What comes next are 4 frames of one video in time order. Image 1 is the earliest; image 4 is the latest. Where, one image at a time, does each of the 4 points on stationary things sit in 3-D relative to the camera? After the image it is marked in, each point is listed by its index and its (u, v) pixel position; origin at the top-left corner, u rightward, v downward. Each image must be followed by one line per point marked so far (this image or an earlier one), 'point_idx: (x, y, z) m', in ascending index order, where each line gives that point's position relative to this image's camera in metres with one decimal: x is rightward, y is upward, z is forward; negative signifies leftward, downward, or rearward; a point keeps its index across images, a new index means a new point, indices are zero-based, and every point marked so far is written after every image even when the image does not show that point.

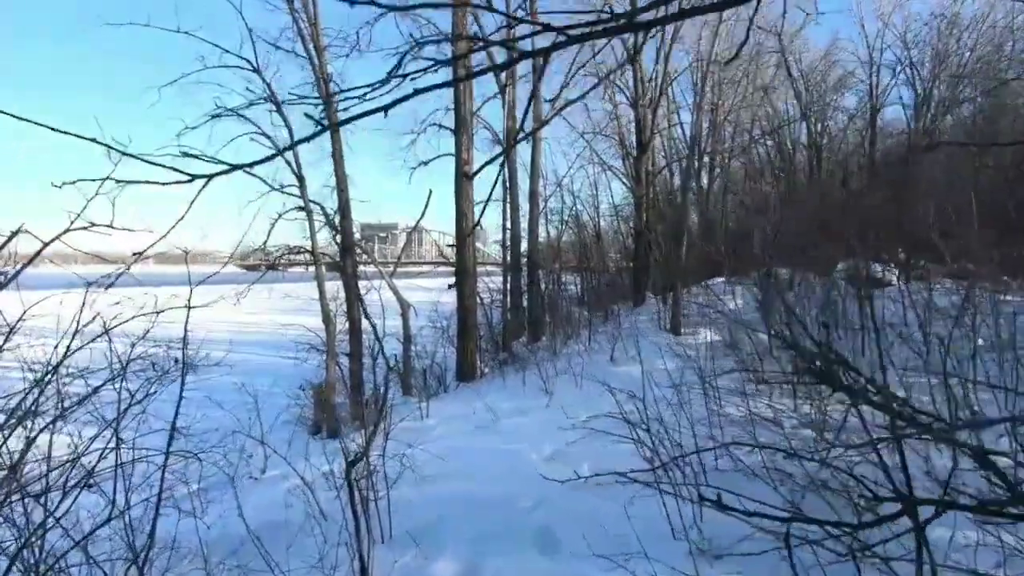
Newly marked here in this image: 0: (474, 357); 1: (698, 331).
0: (-0.9, -1.7, +13.4) m
1: (+4.4, -1.0, +13.2) m
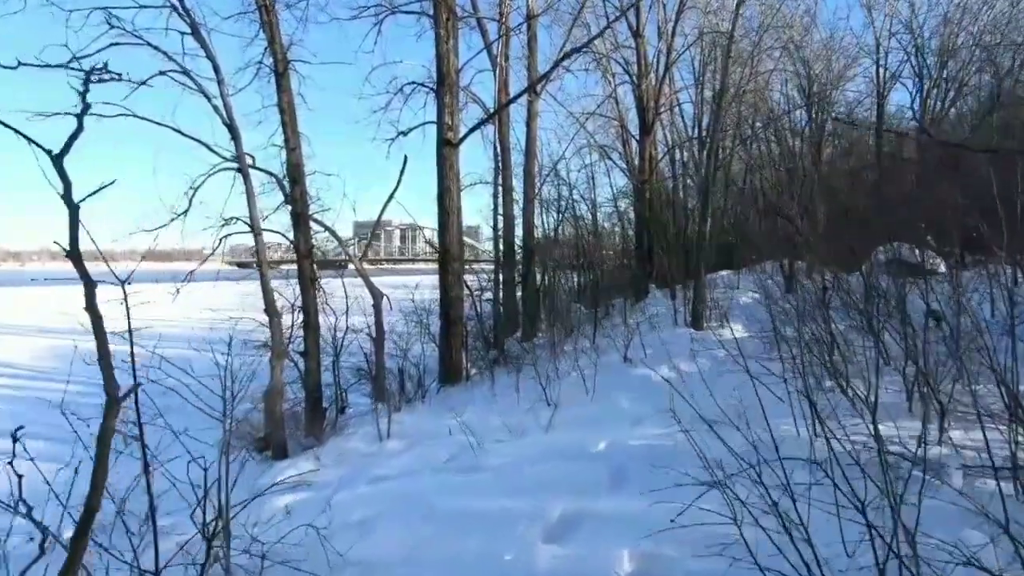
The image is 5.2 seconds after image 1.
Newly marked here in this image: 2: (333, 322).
0: (-1.1, -1.4, +11.5) m
1: (+4.2, -0.7, +11.3) m
2: (-3.6, -0.7, +11.2) m
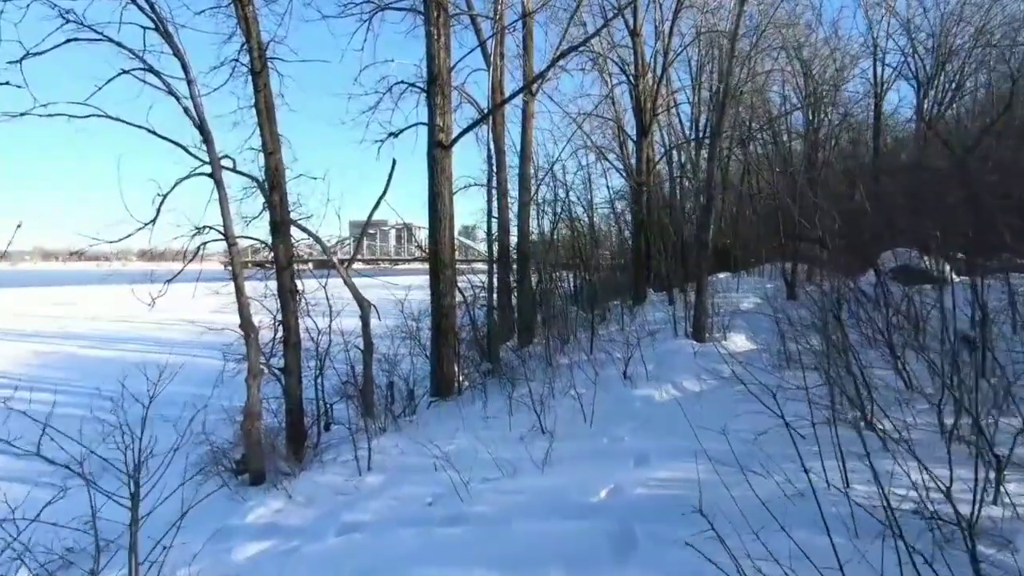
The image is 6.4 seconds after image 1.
0: (-1.2, -1.6, +11.0) m
1: (+4.1, -0.9, +10.8) m
2: (-3.7, -0.9, +10.7) m
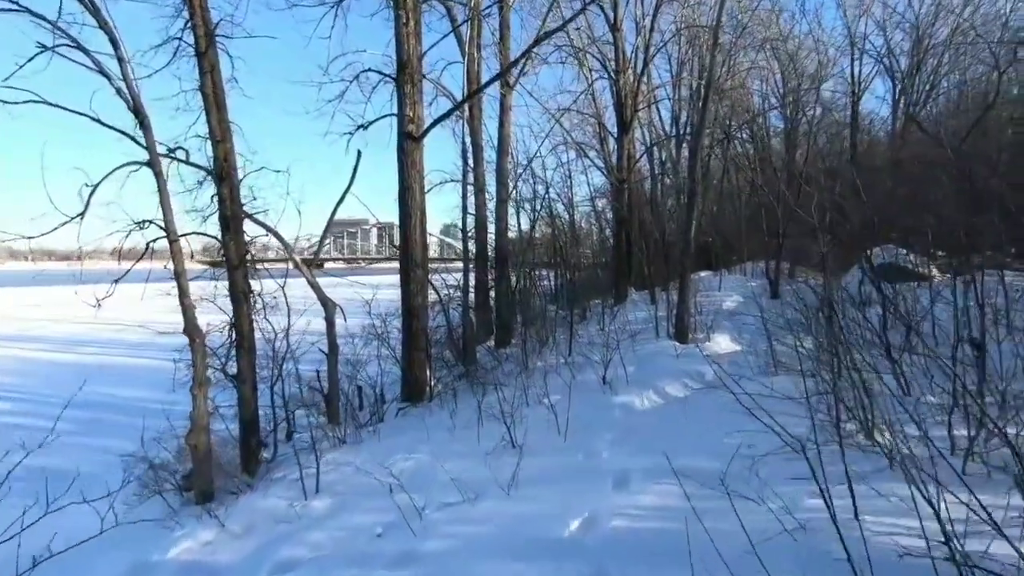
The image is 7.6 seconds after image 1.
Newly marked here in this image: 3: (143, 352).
0: (-1.7, -1.6, +10.4) m
1: (+3.6, -0.9, +10.4) m
2: (-4.2, -0.9, +10.0) m
3: (-12.1, -2.1, +18.3) m
